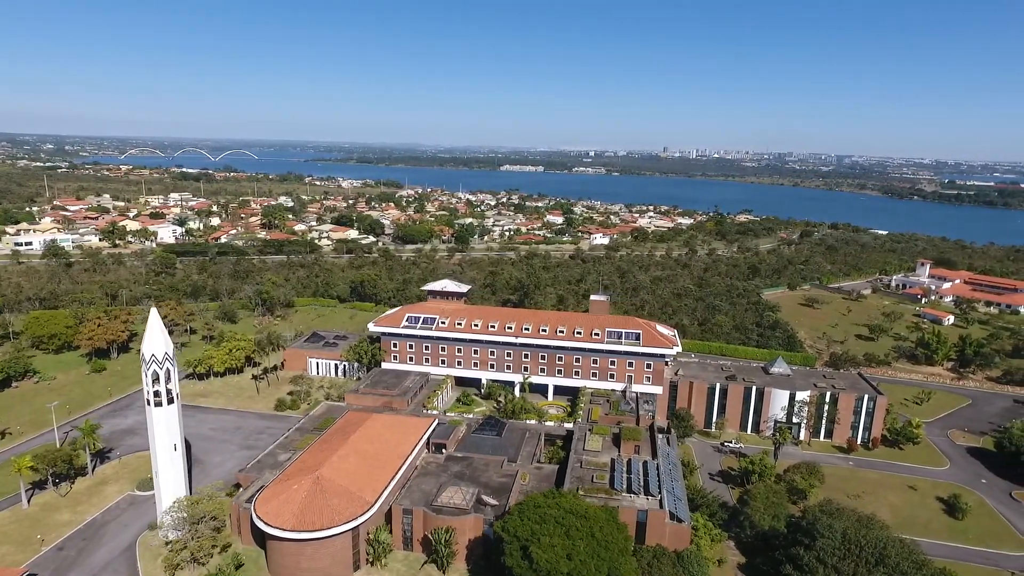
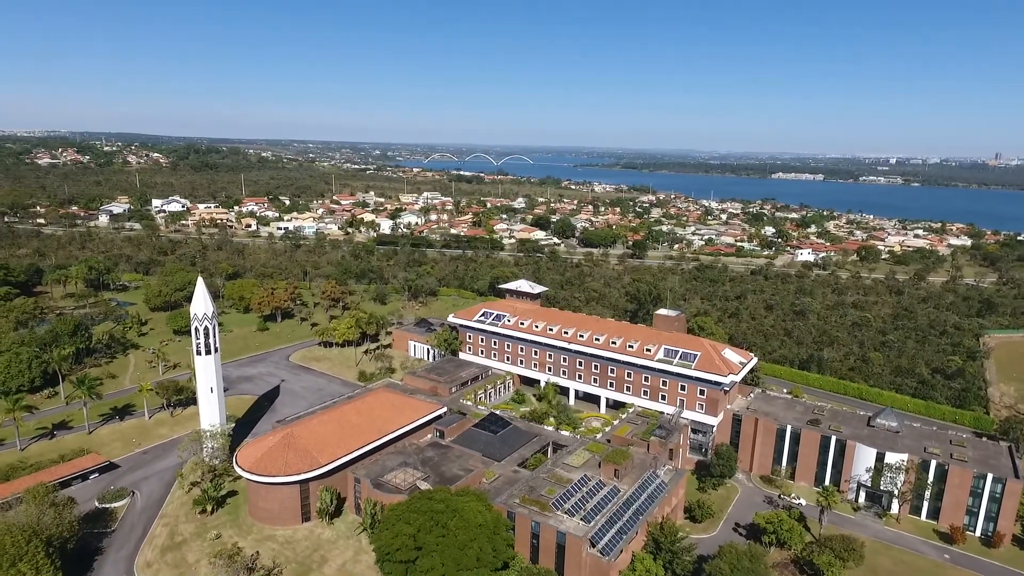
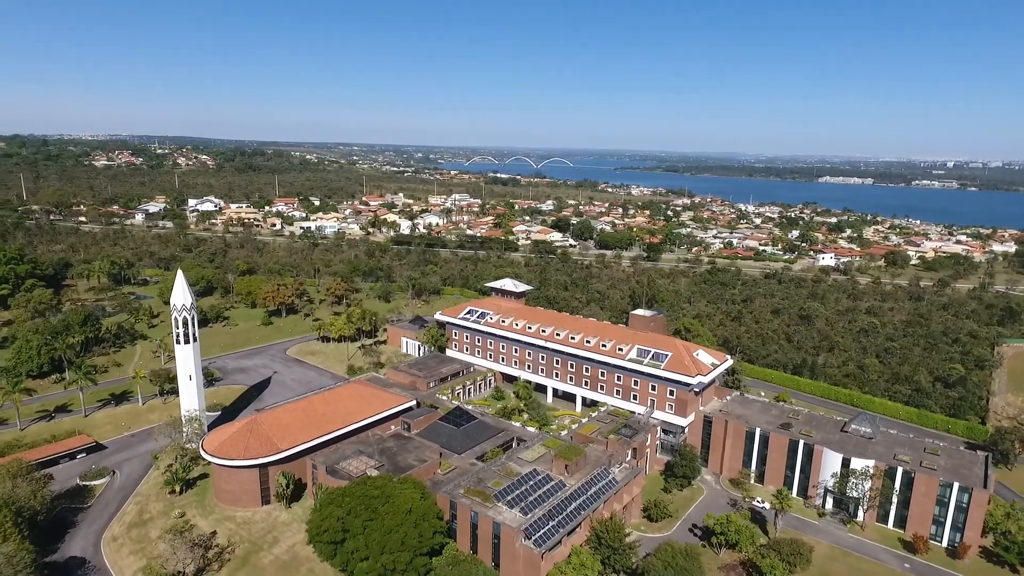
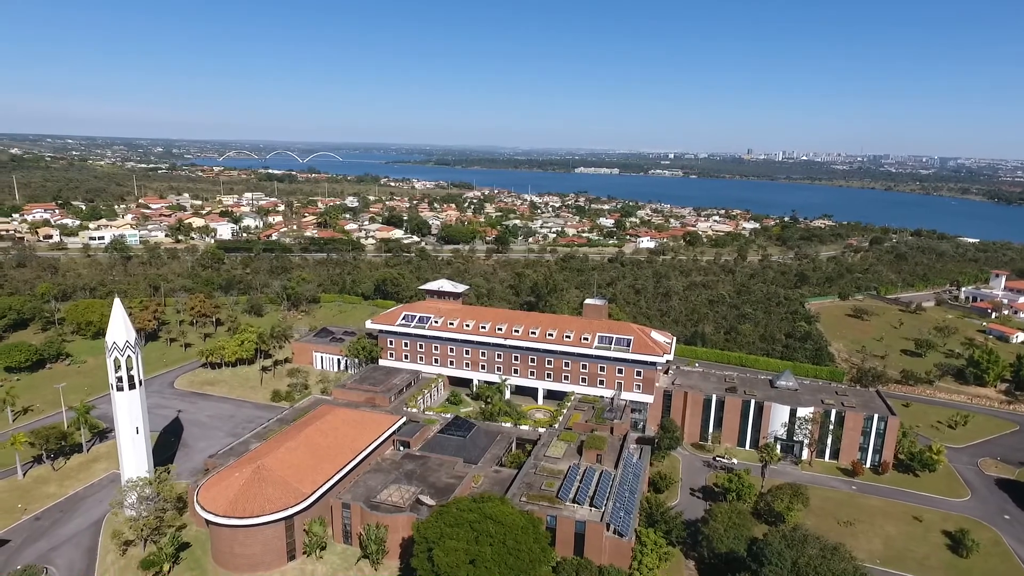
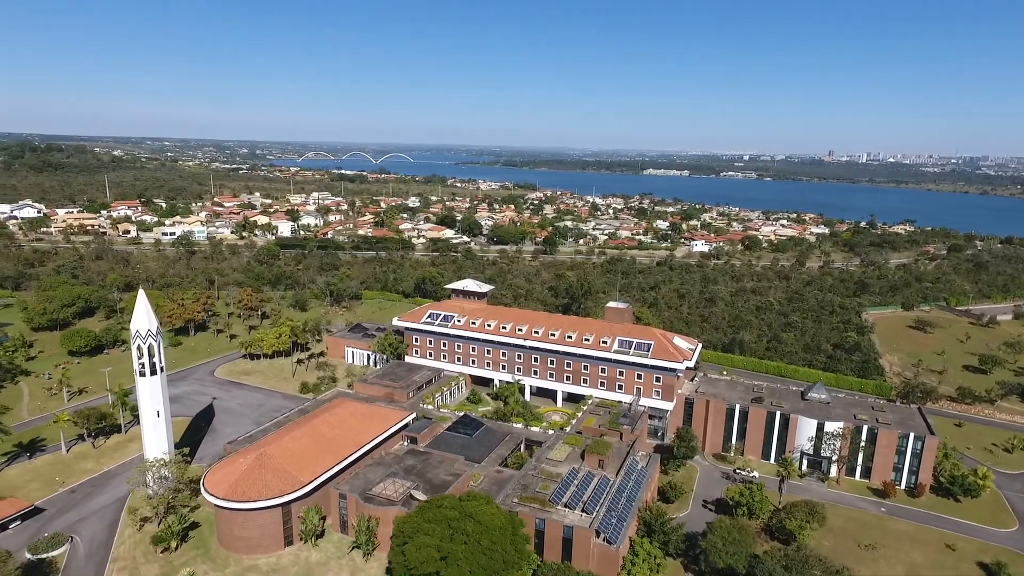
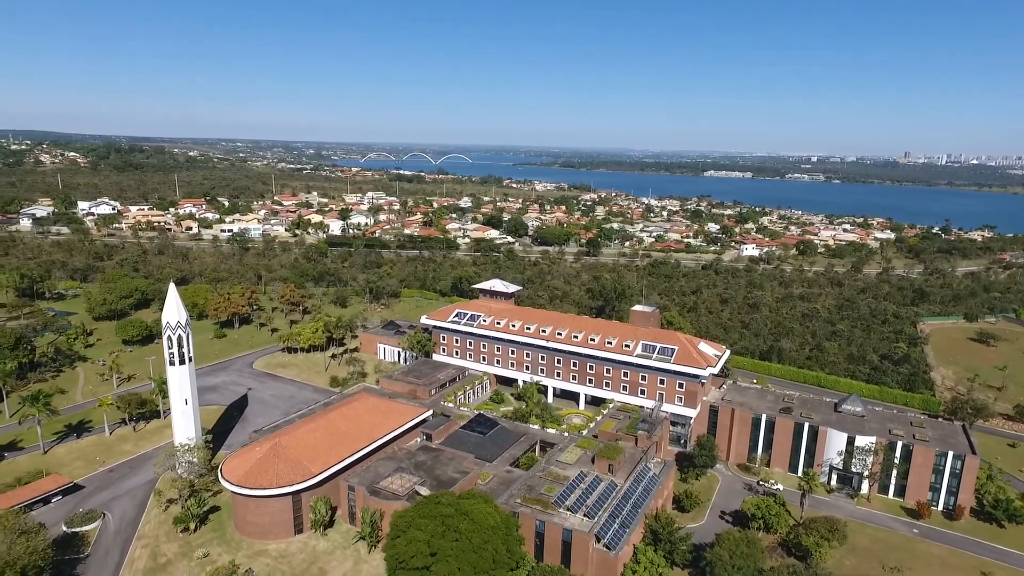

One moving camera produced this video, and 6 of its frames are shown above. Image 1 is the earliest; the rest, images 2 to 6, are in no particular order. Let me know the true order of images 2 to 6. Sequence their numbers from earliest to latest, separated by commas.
4, 5, 6, 2, 3
